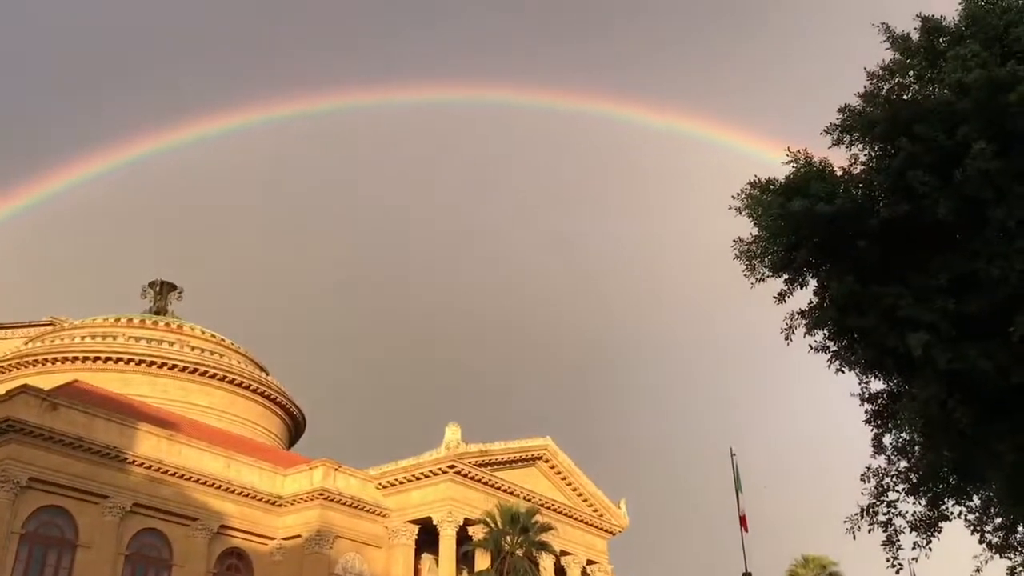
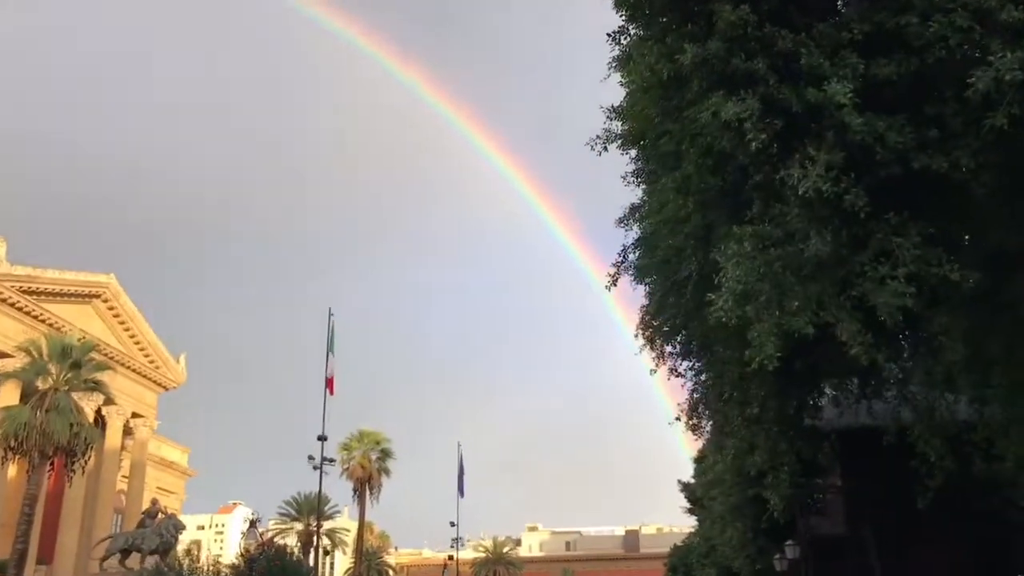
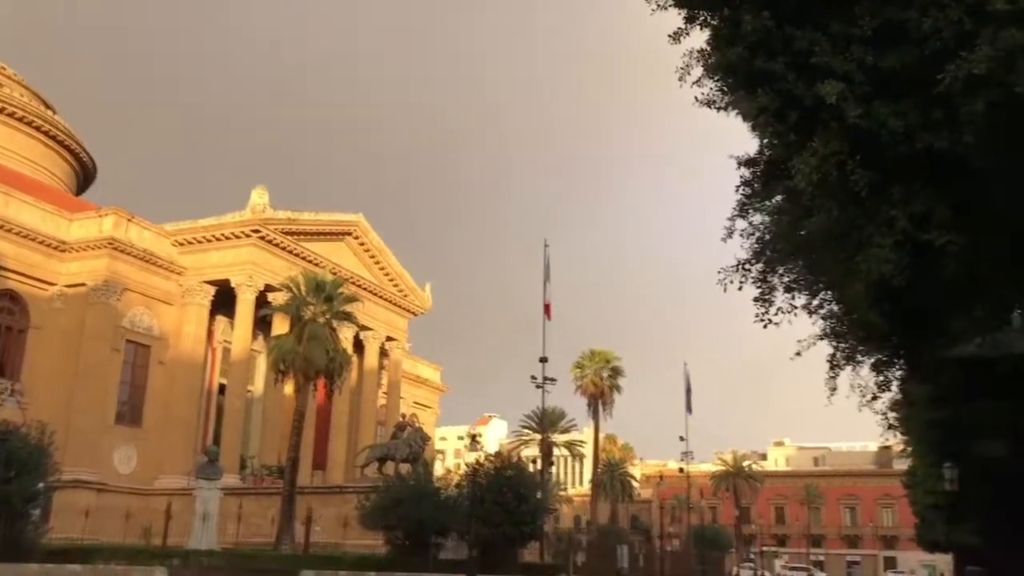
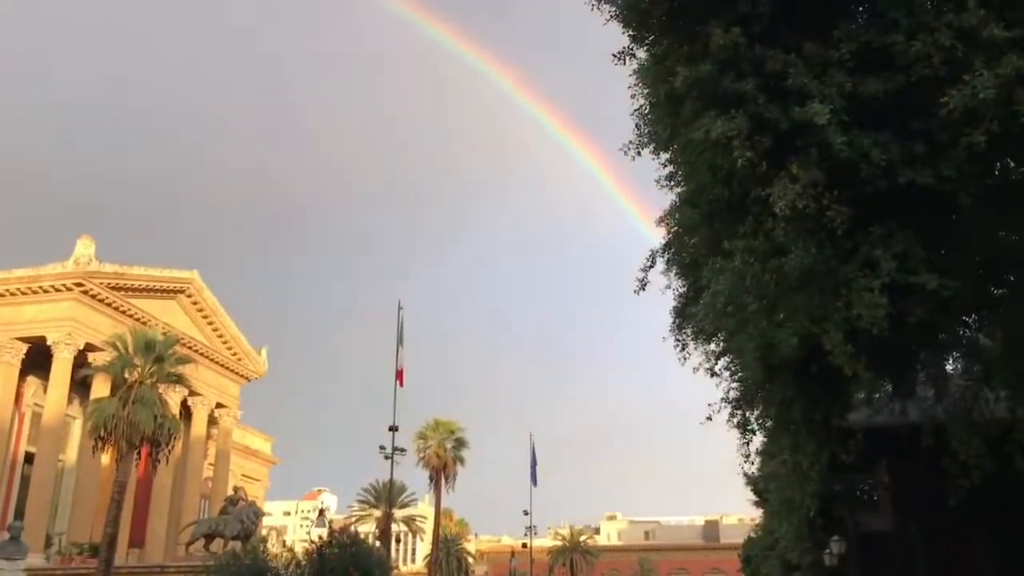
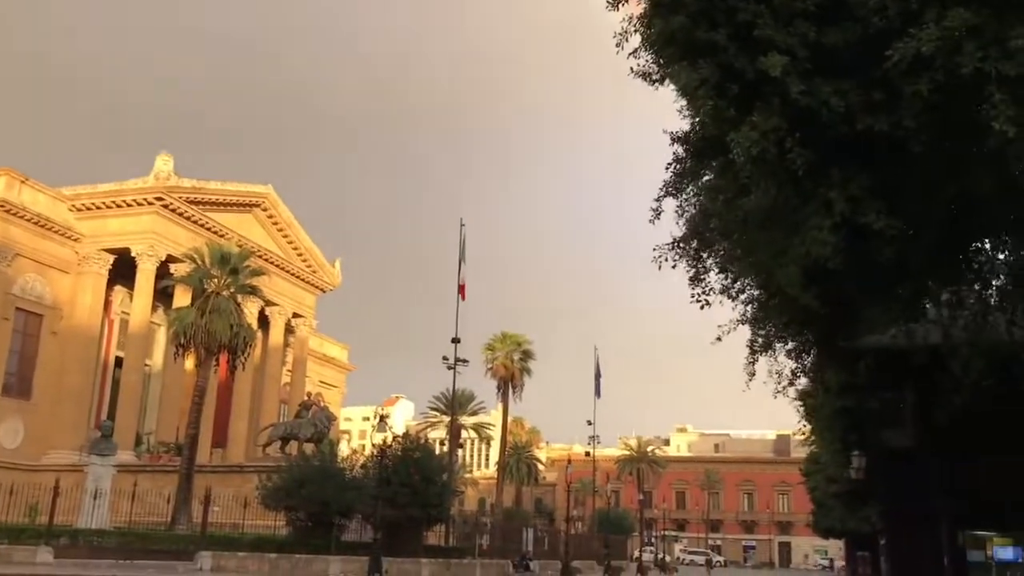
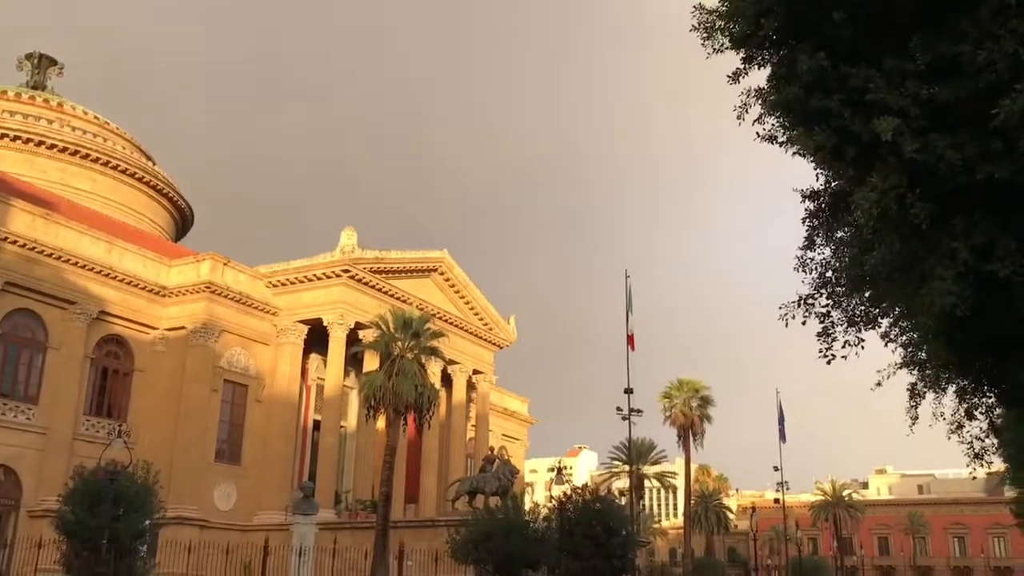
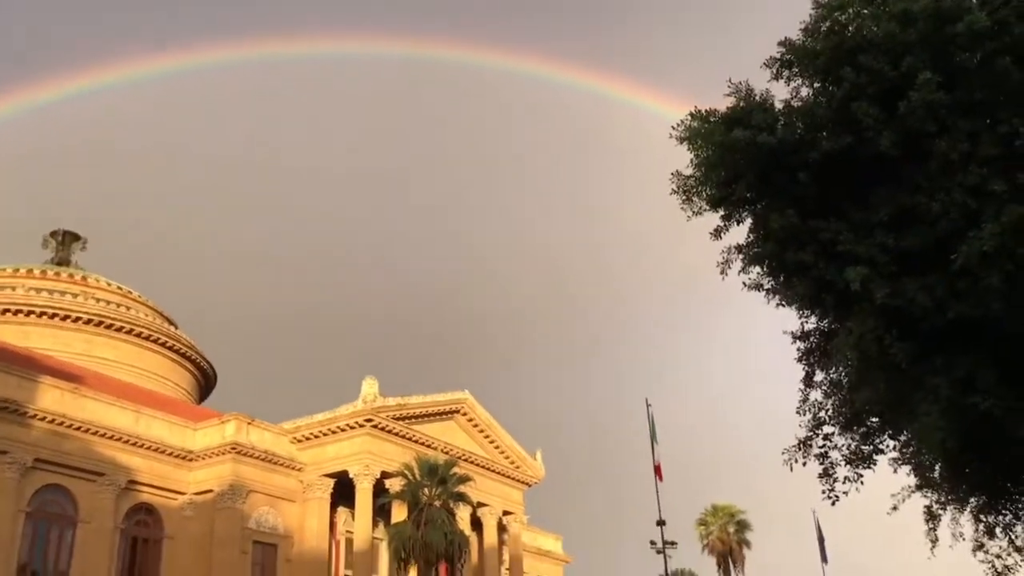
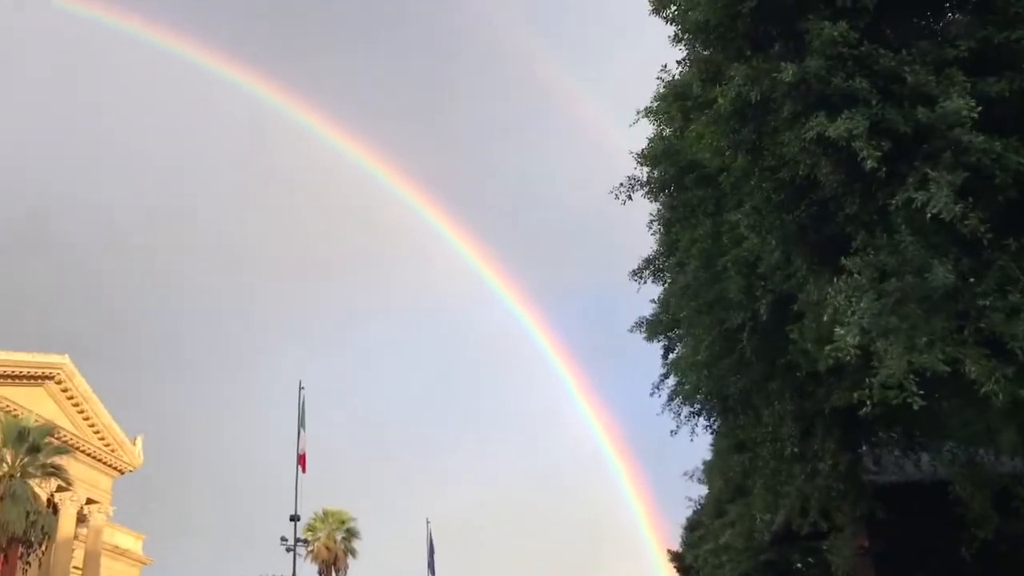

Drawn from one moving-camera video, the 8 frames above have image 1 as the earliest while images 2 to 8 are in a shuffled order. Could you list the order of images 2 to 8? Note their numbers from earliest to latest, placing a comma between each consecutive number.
7, 6, 3, 5, 4, 2, 8
